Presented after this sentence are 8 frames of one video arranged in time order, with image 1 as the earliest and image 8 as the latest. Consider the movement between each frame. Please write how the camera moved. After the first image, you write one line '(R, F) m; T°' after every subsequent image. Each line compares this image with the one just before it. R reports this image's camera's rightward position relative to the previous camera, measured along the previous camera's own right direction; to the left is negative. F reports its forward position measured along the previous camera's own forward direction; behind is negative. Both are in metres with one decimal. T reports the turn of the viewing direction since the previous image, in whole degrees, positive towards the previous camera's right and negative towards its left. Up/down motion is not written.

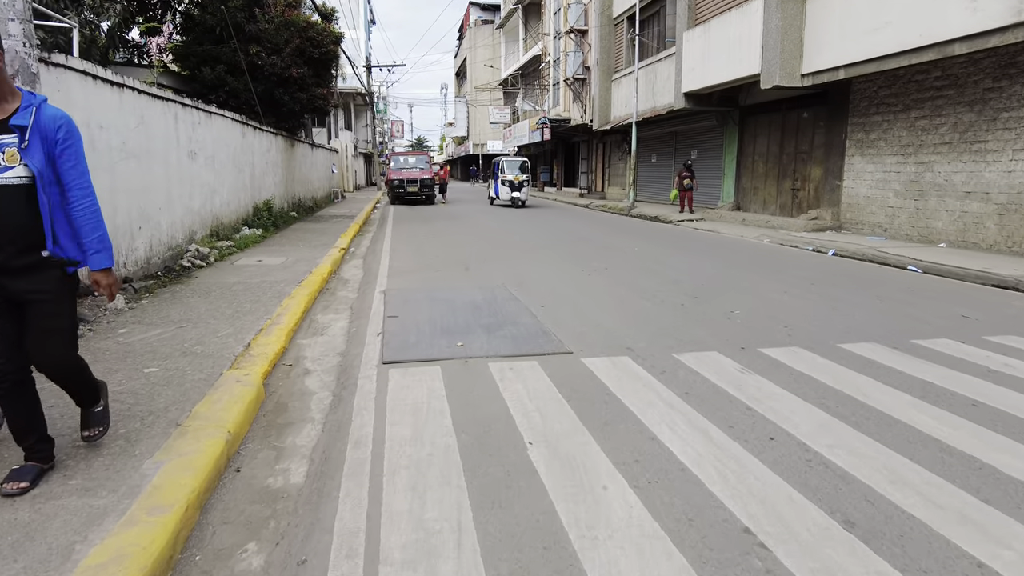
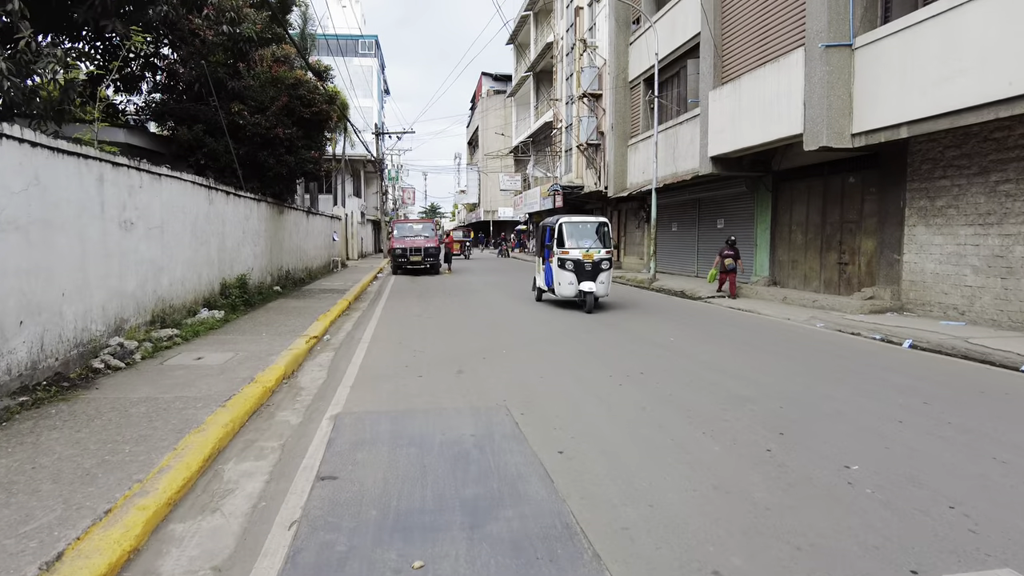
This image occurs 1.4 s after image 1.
(0.0, +1.9) m; -1°
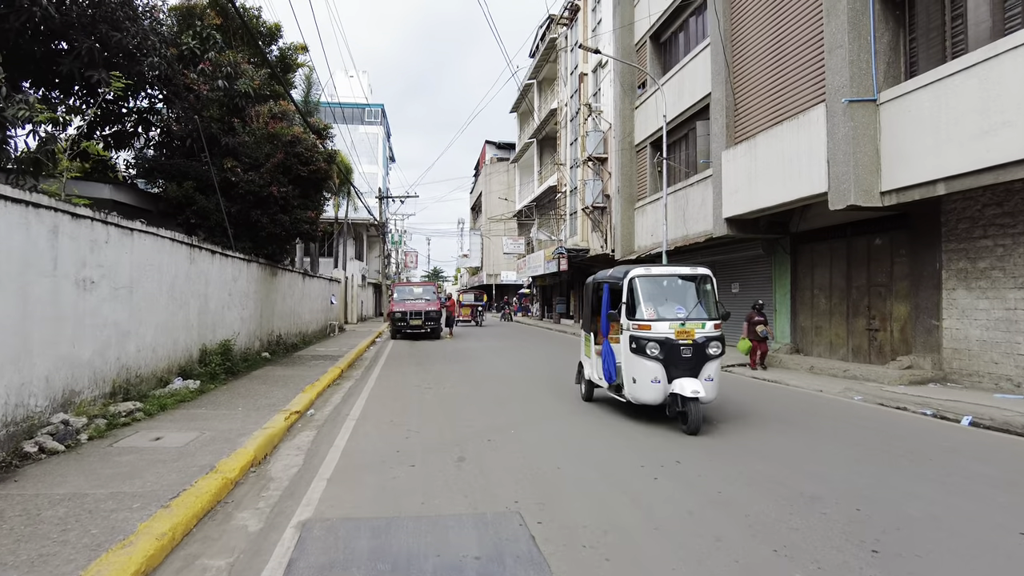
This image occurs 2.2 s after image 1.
(-0.1, +0.9) m; 0°
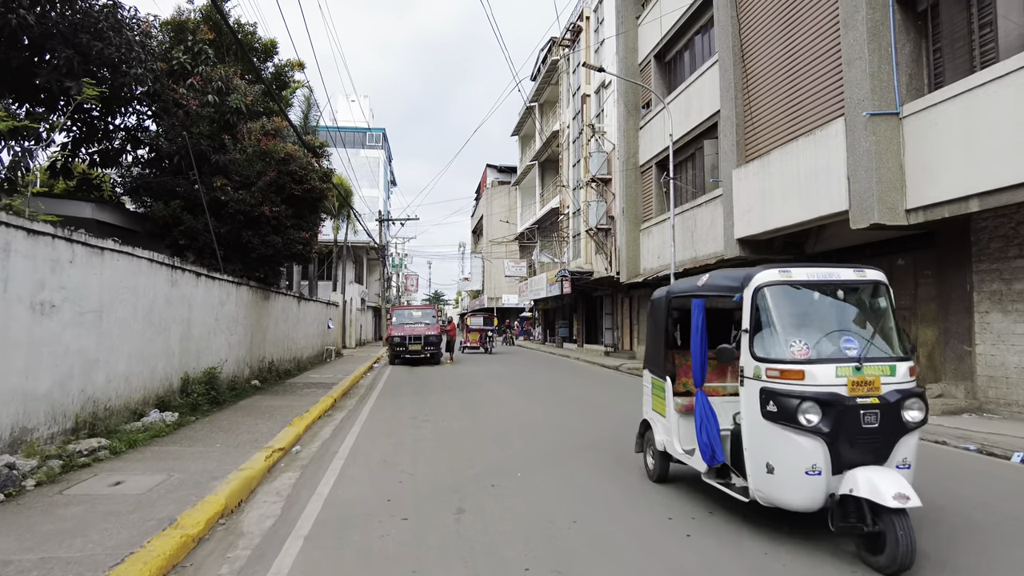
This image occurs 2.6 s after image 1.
(0.0, +0.7) m; 0°
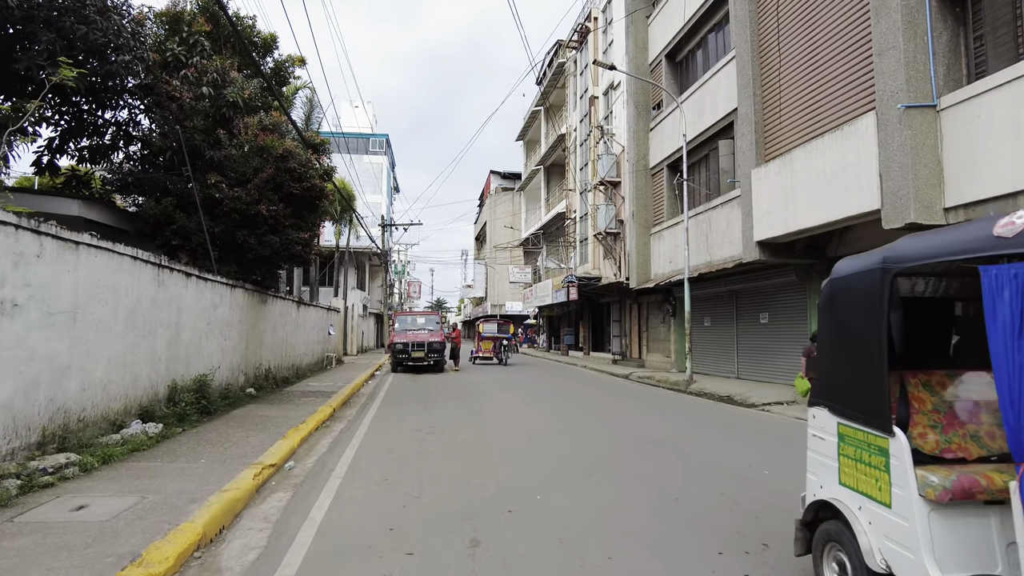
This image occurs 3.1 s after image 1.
(-0.1, +0.7) m; 0°
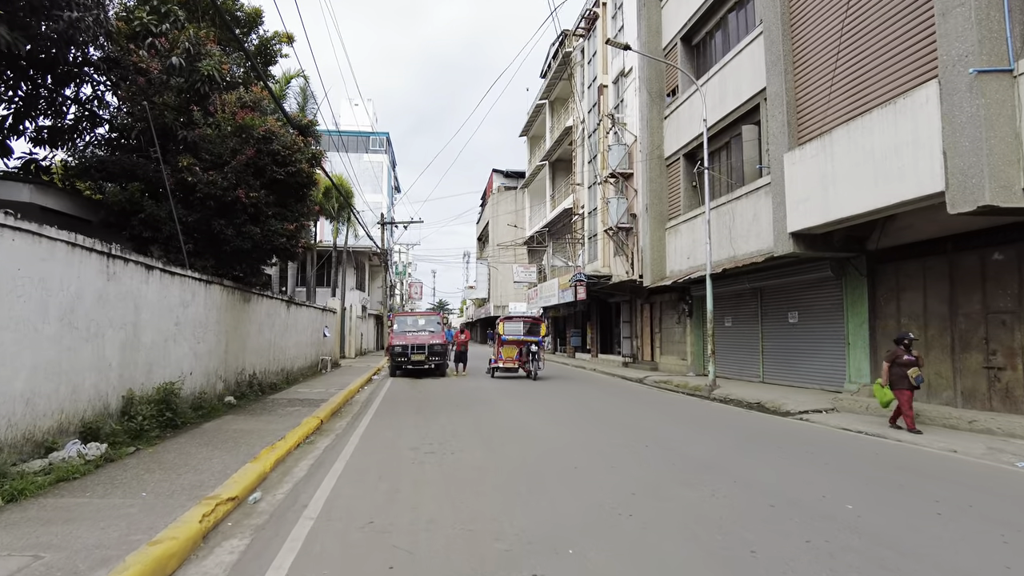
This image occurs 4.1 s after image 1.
(-0.1, +1.4) m; 0°
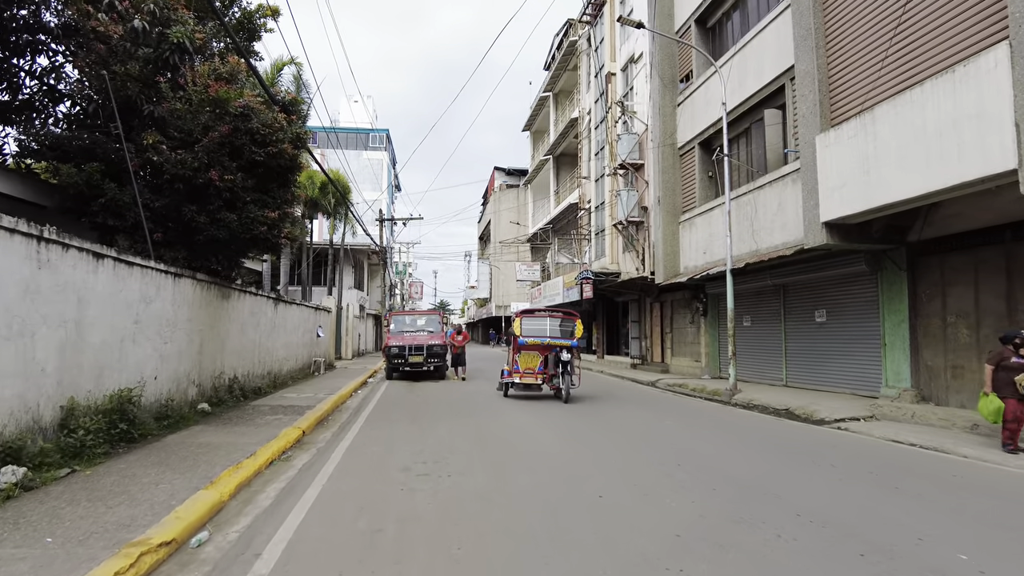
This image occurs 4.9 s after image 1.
(-0.1, +1.2) m; 0°
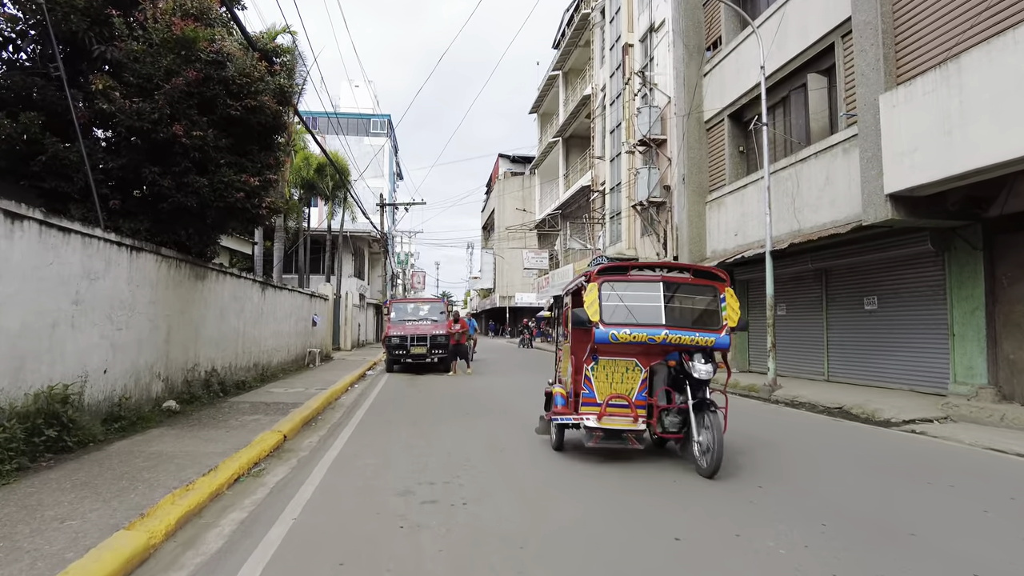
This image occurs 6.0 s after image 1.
(-0.3, +1.6) m; 0°
